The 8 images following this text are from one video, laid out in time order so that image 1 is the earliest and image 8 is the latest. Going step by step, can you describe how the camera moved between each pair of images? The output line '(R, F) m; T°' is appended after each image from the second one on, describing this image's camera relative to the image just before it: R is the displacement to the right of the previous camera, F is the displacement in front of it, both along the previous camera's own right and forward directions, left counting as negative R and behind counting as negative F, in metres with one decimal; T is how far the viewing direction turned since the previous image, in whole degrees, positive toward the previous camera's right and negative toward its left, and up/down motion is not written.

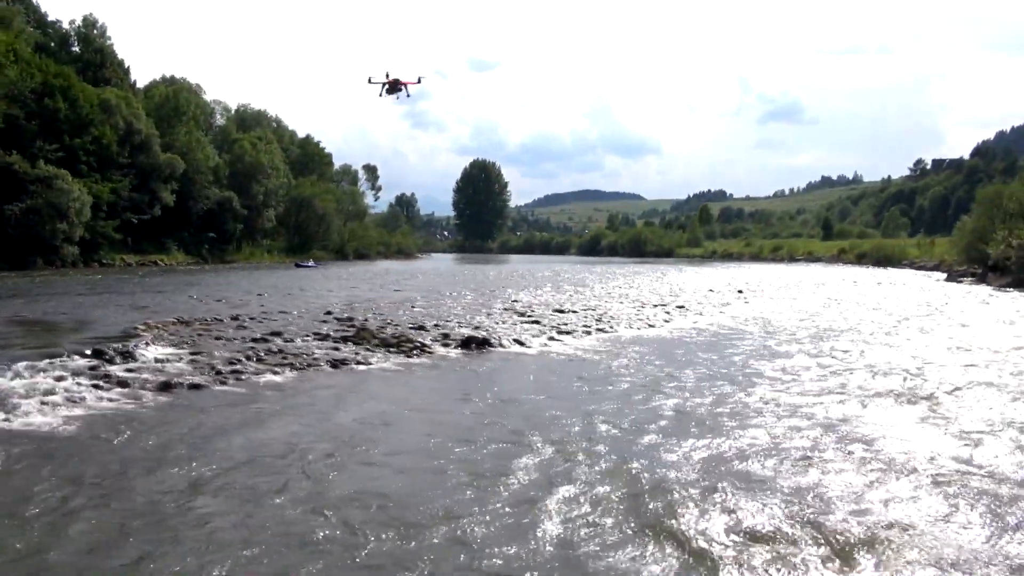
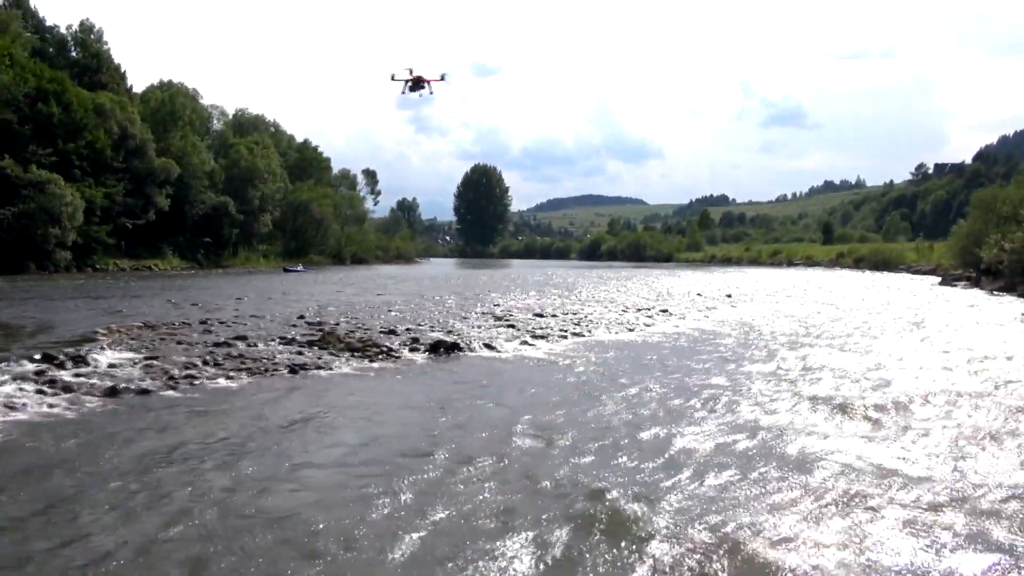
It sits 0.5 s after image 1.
(+0.8, +0.3) m; 0°
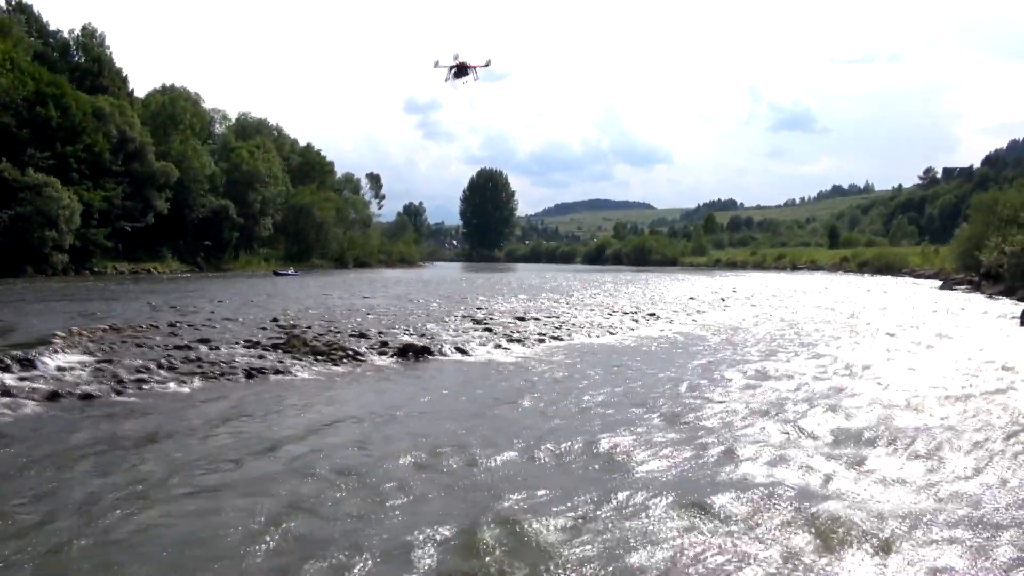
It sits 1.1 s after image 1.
(+0.9, +0.4) m; -1°
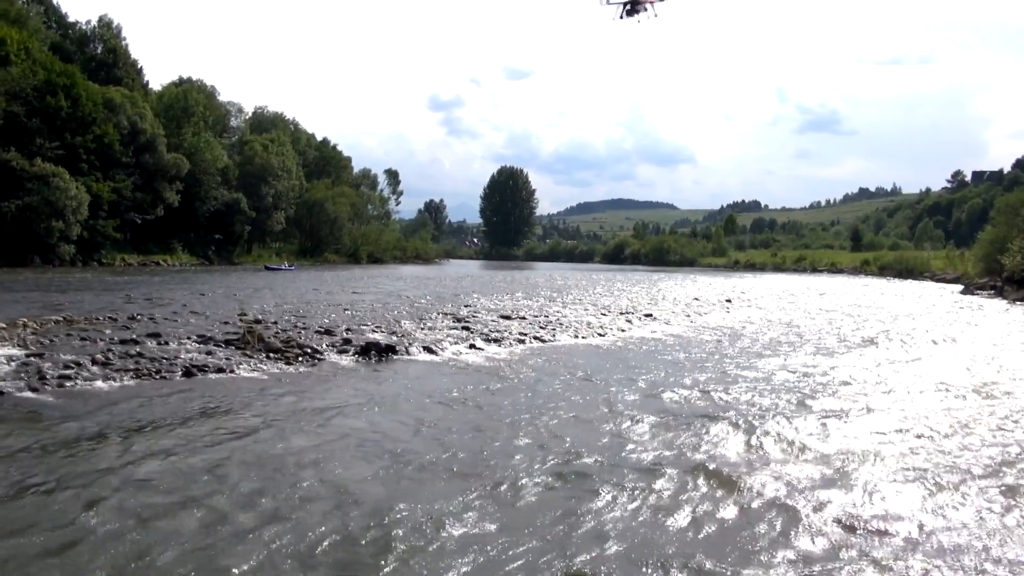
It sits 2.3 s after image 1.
(+1.1, +1.1) m; -2°
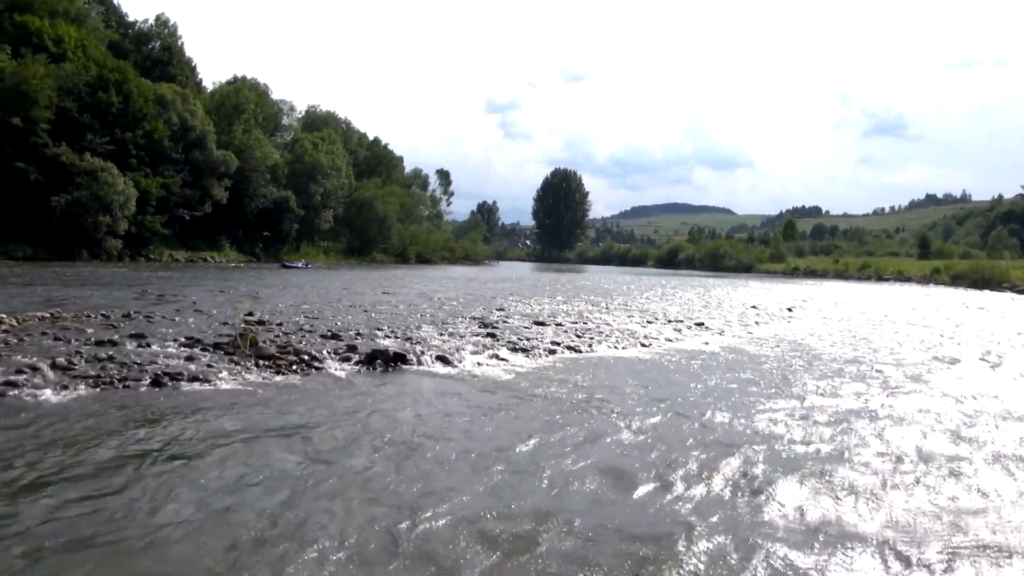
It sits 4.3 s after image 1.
(+0.4, +2.2) m; -4°
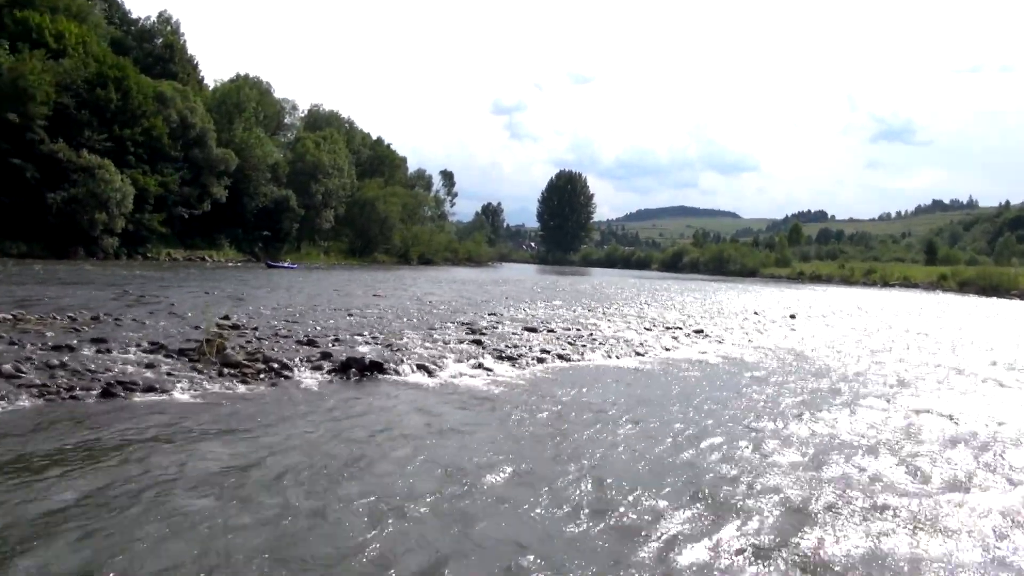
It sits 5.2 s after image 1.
(+0.4, +0.8) m; 0°
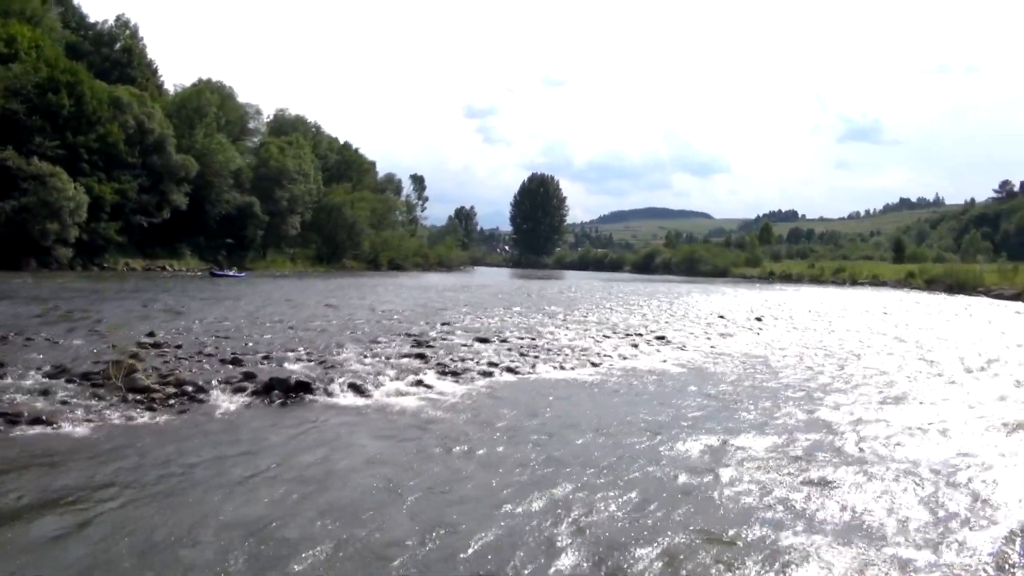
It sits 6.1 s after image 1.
(+0.8, +0.8) m; +2°
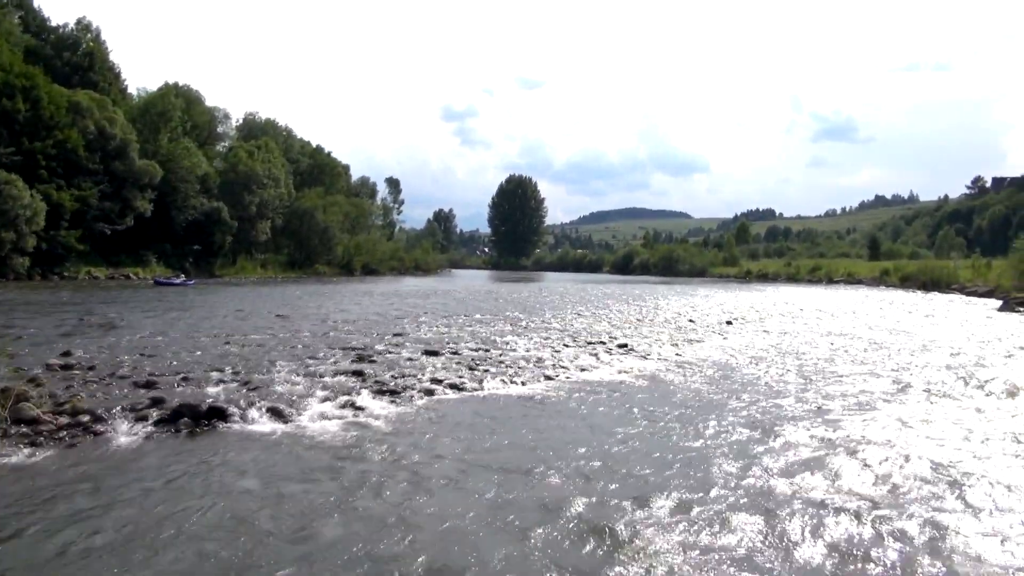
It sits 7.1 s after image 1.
(+0.9, +0.9) m; +2°
